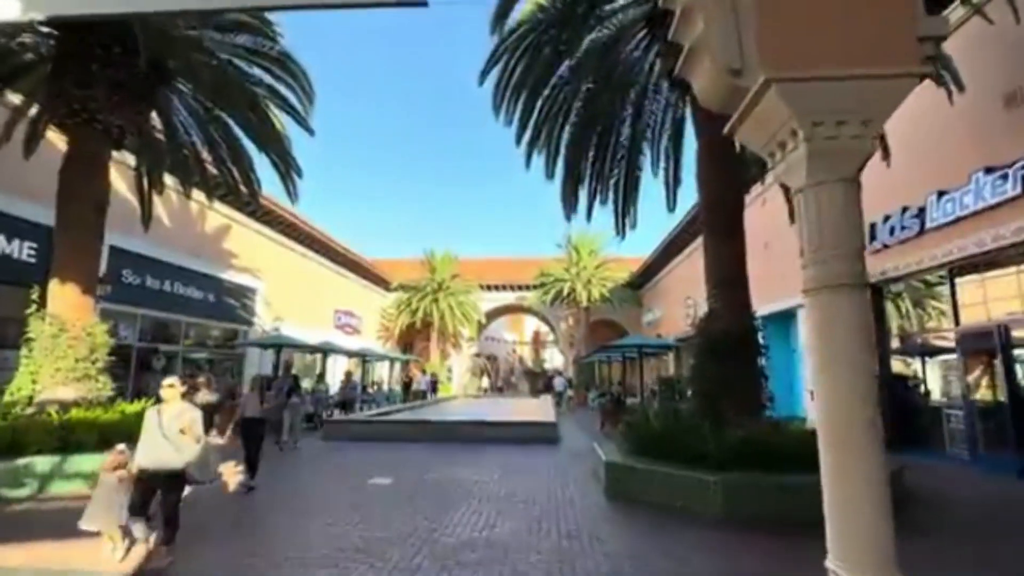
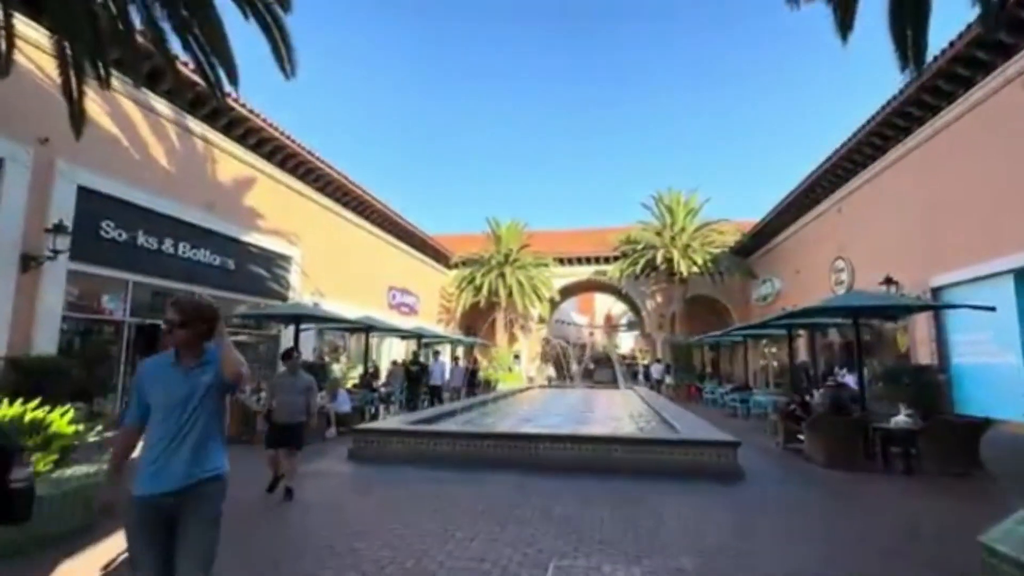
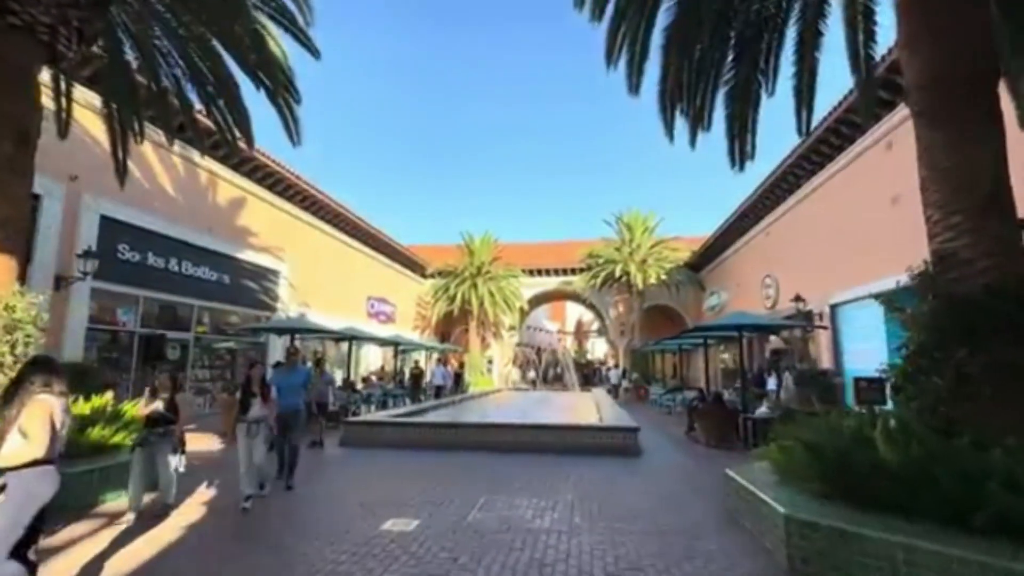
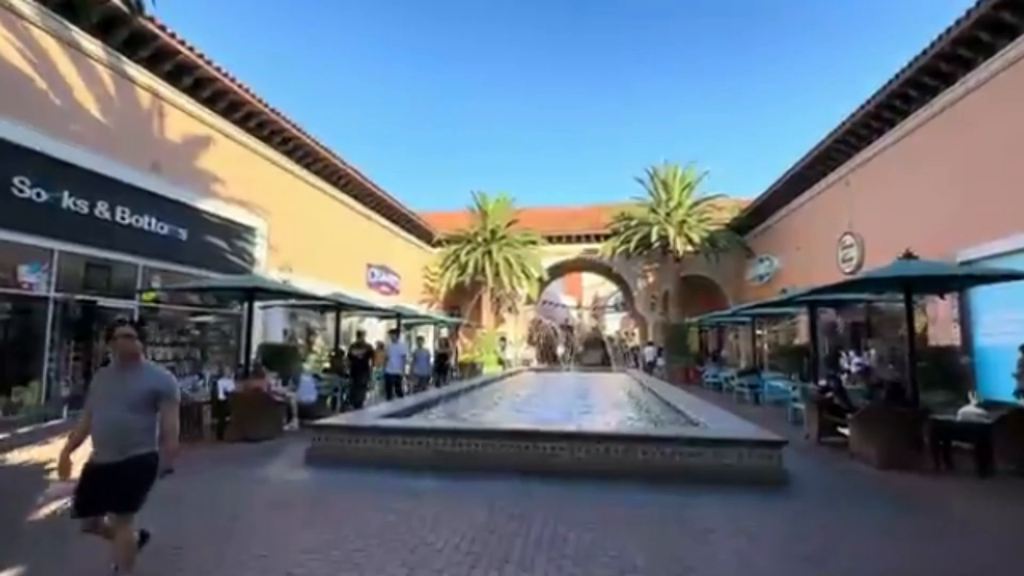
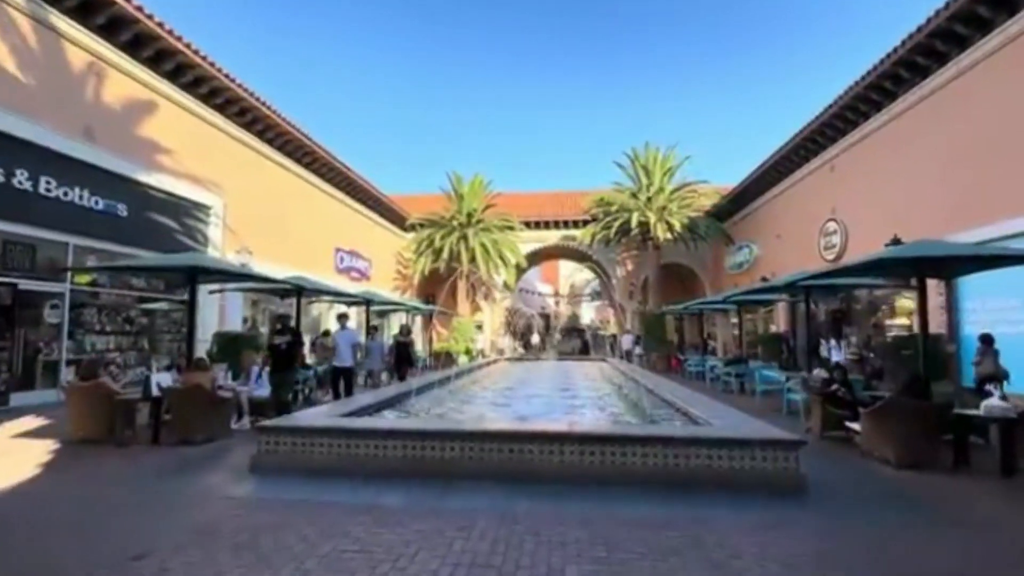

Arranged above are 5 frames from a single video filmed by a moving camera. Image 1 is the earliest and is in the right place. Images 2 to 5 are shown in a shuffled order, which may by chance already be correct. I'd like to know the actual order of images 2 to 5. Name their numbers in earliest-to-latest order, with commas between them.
3, 2, 4, 5
